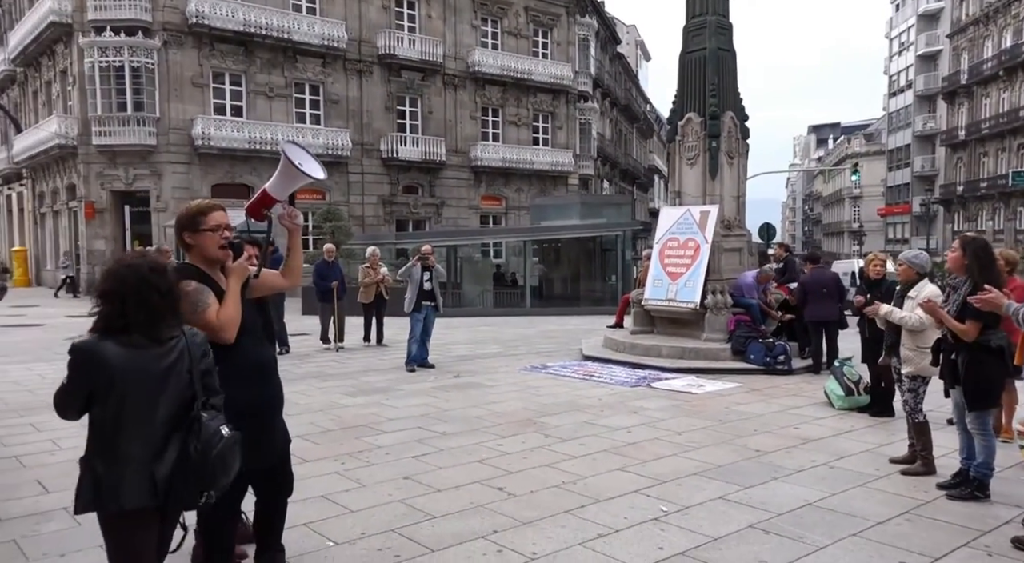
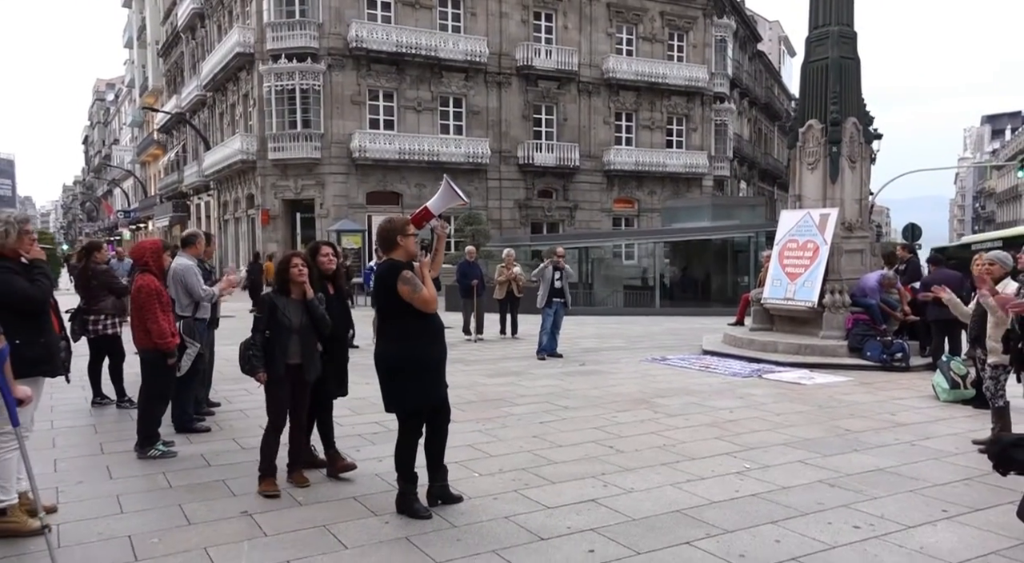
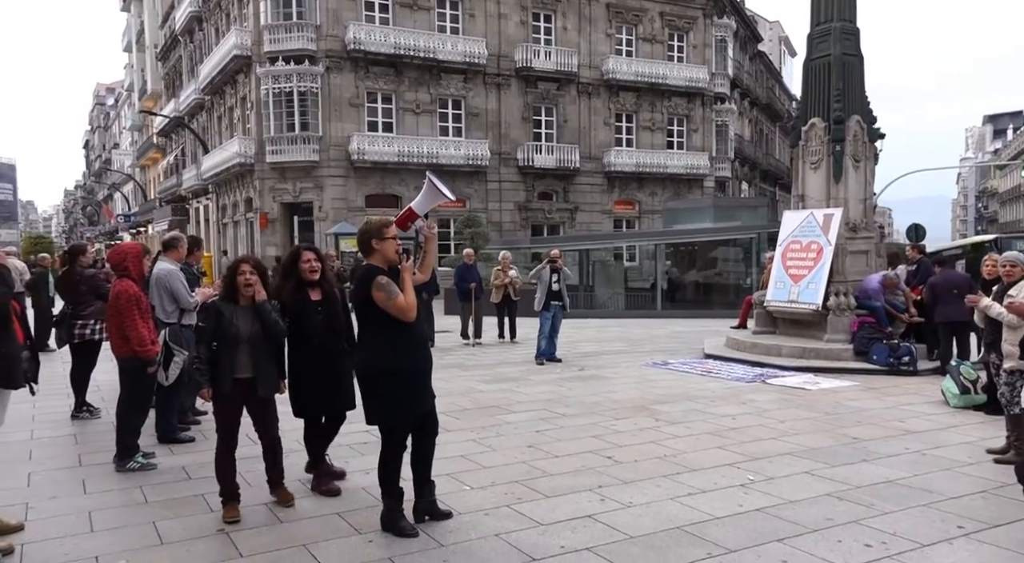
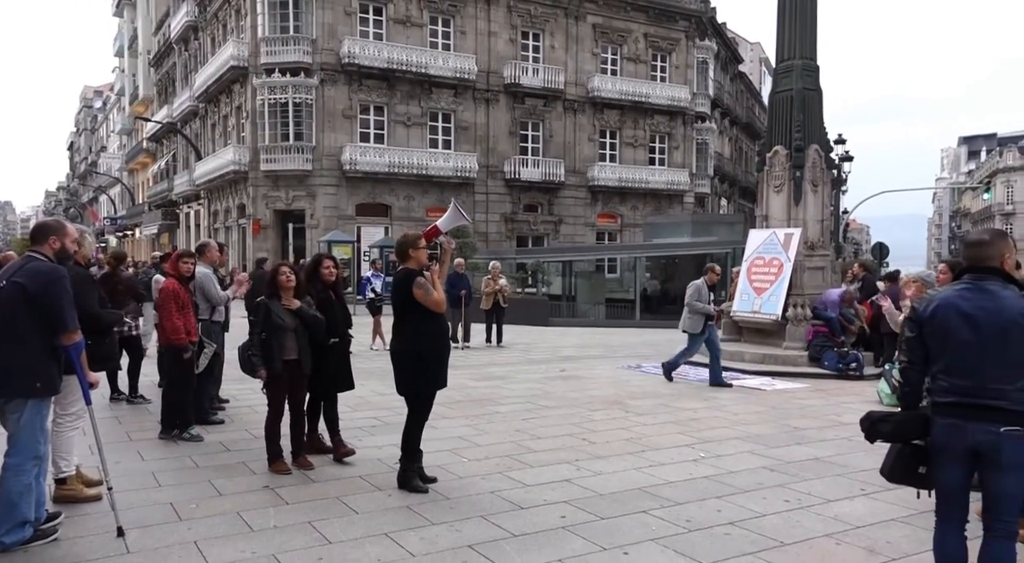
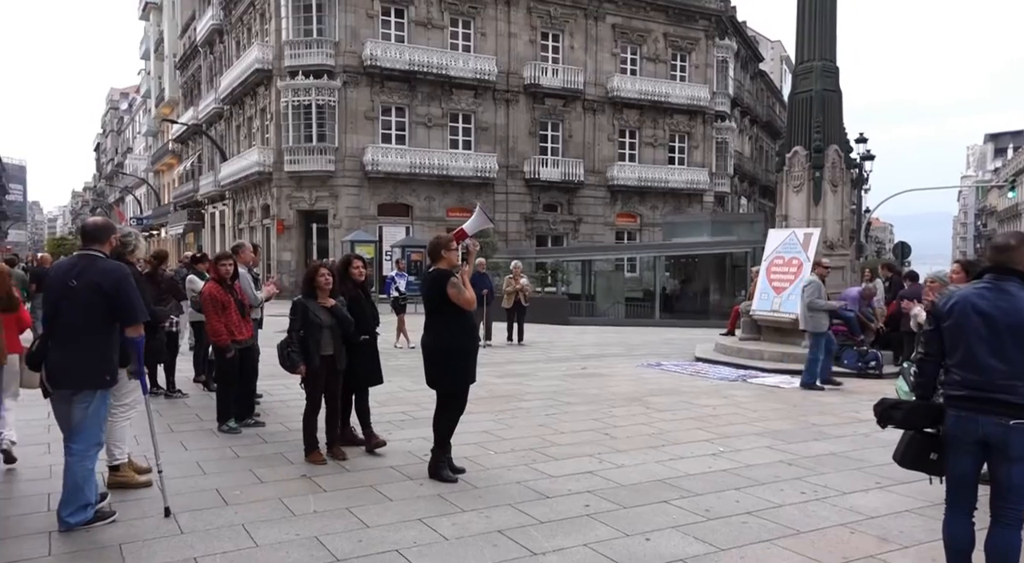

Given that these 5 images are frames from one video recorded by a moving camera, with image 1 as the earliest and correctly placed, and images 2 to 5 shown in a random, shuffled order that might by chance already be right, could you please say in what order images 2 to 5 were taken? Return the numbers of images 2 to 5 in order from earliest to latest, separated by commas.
3, 2, 4, 5
